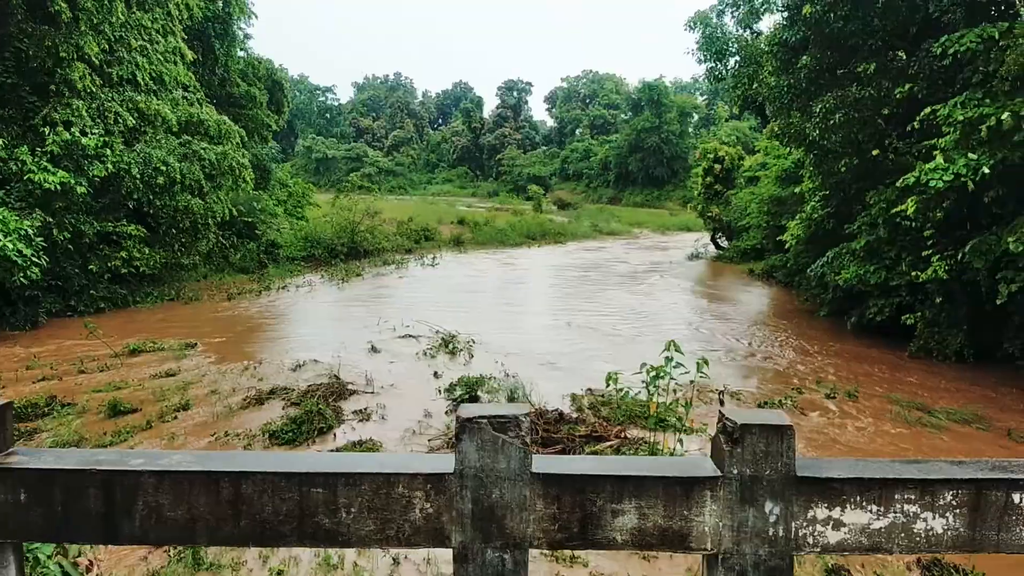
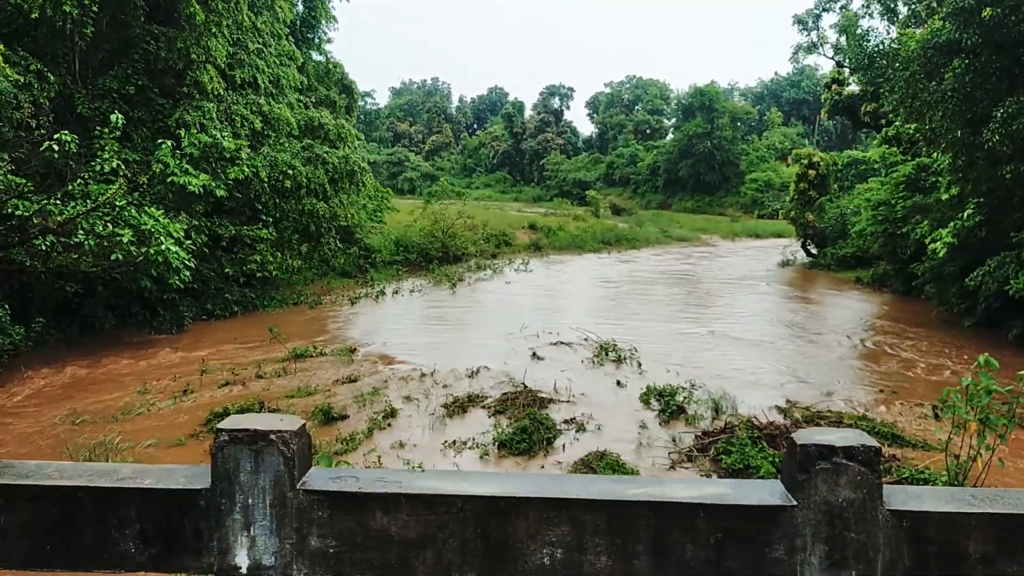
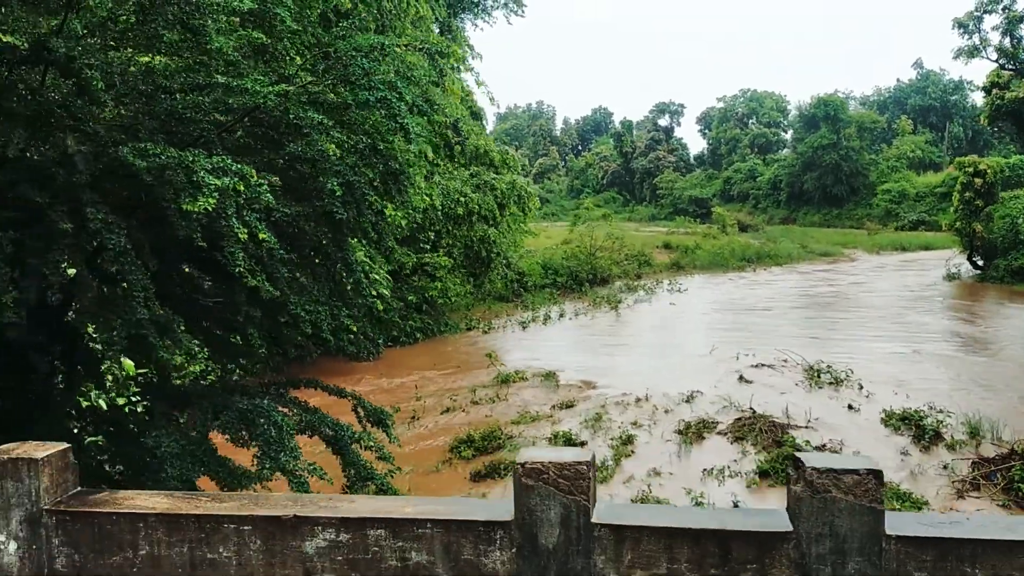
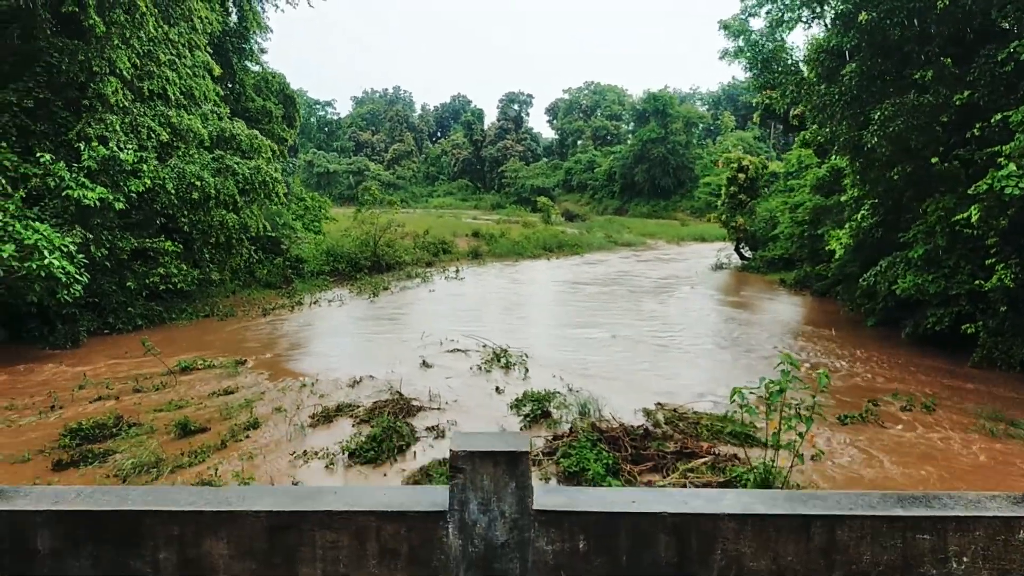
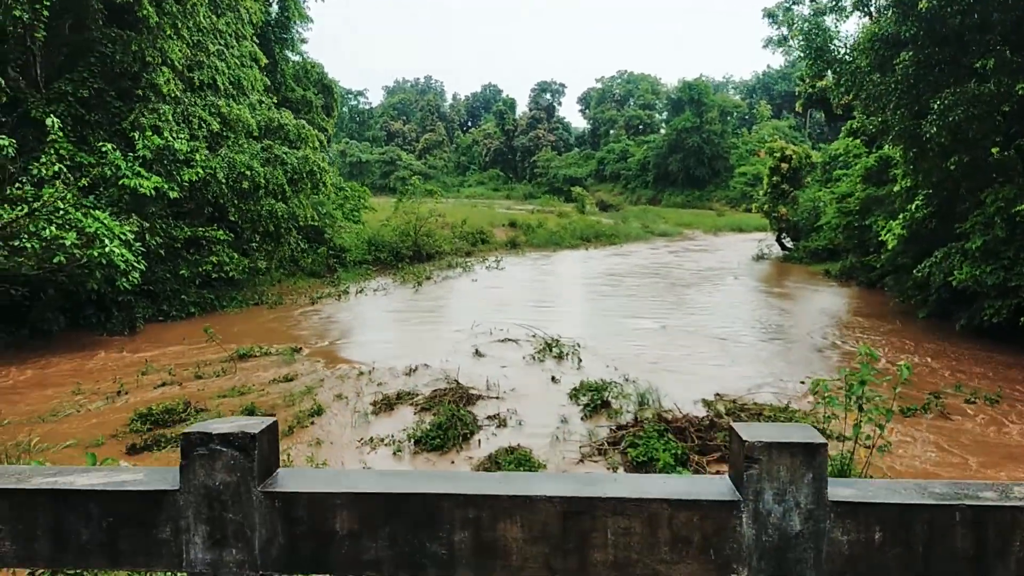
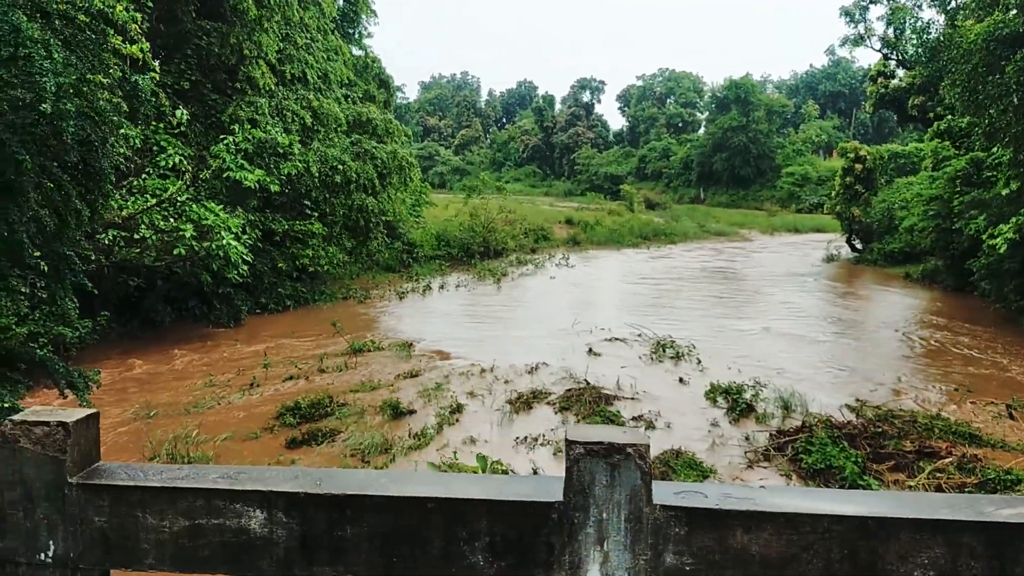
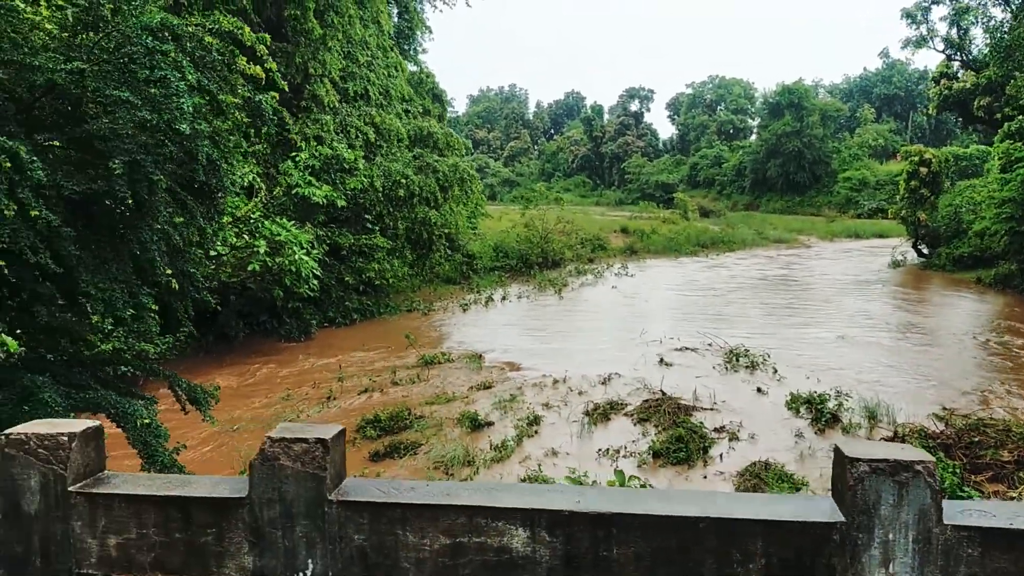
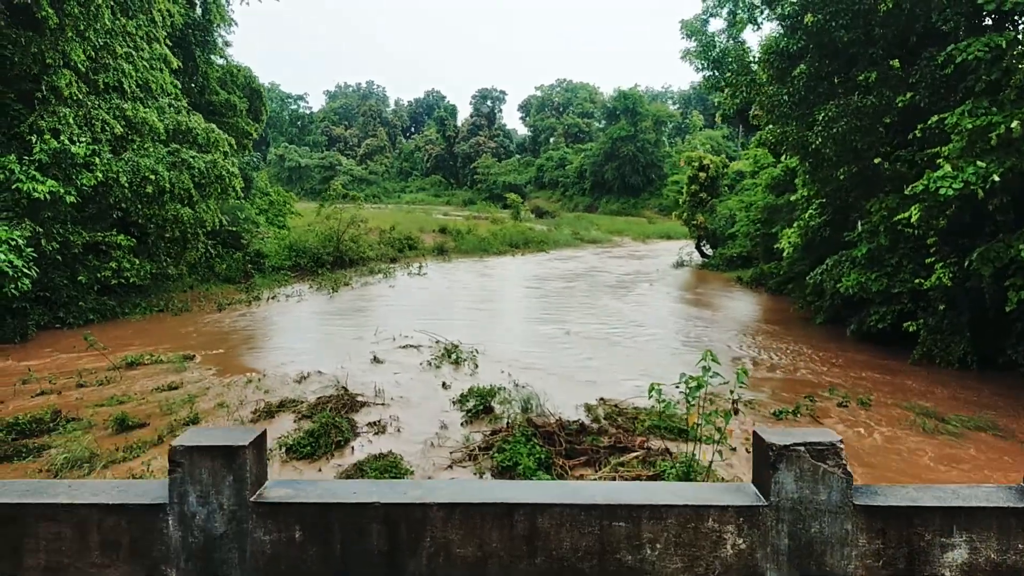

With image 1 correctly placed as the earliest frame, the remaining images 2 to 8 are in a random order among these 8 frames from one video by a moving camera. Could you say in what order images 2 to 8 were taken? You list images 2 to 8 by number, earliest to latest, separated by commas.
8, 4, 5, 2, 6, 7, 3
